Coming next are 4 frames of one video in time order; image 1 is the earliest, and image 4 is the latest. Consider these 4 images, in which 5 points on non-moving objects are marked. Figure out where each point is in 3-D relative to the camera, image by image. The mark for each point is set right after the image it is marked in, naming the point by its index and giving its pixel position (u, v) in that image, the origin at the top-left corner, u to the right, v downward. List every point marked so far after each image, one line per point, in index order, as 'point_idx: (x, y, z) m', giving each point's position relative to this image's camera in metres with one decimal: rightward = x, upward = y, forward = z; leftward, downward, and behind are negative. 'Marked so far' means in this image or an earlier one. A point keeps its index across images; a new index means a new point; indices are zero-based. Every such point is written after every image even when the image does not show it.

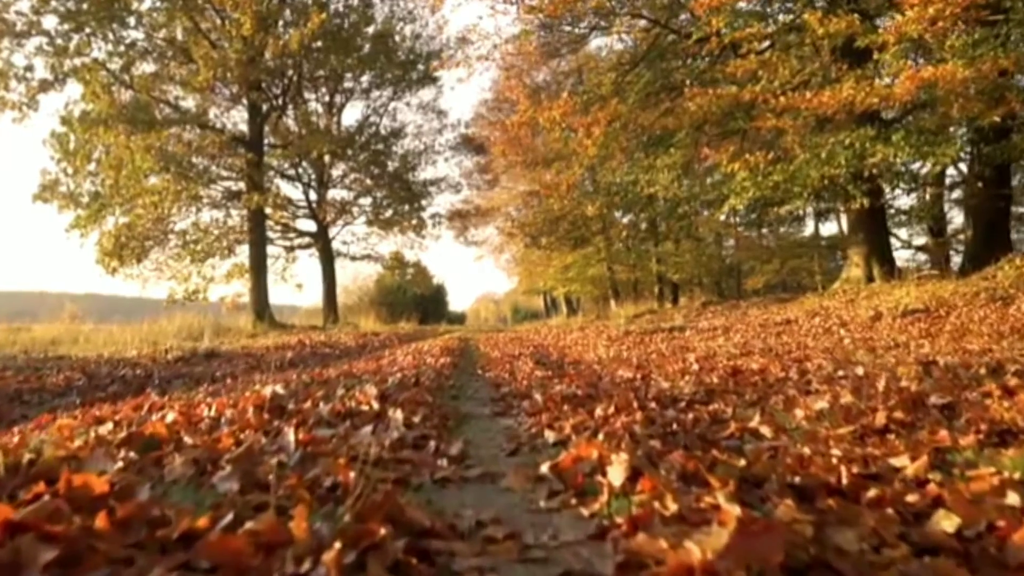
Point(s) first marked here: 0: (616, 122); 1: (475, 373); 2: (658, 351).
0: (+1.6, +2.5, +13.7) m
1: (-0.3, -0.7, +7.4) m
2: (+1.5, -0.7, +9.4) m
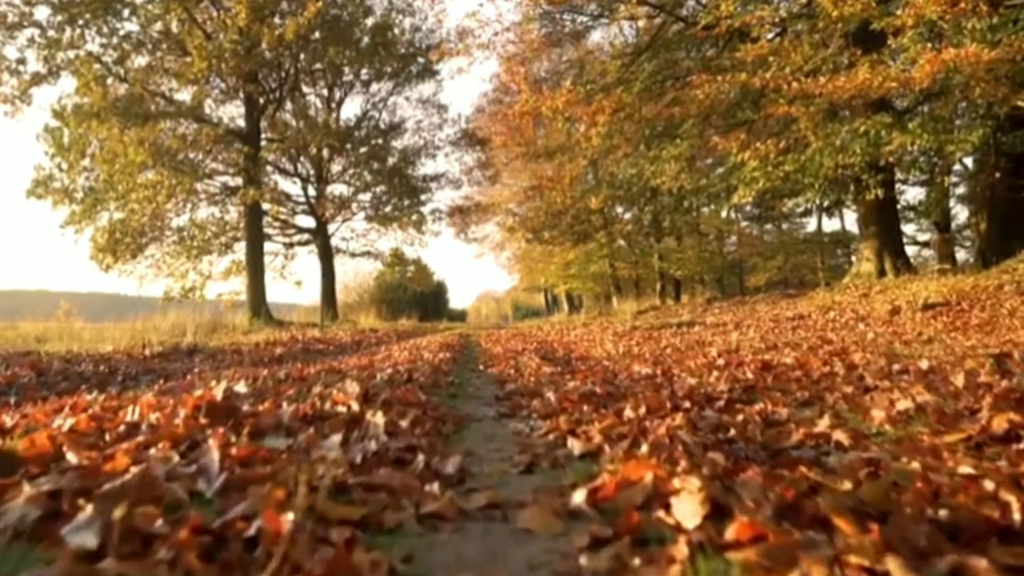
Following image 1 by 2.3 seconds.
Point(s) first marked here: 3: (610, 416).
0: (+1.6, +2.6, +13.0) m
1: (-0.3, -0.6, +6.8) m
2: (+1.6, -0.6, +8.7) m
3: (+0.3, -0.4, +2.8) m
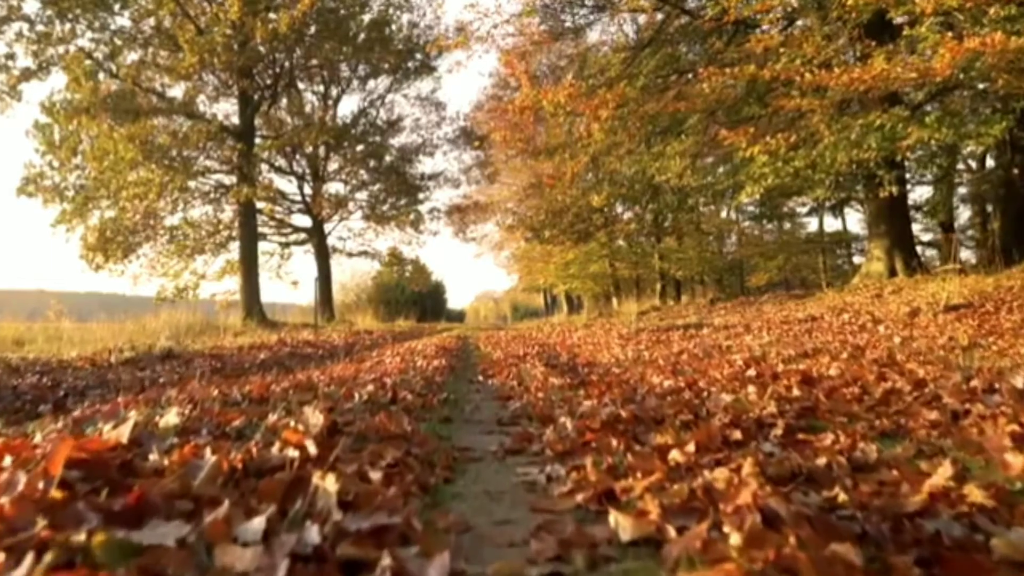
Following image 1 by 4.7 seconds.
0: (+1.6, +2.6, +12.4) m
1: (-0.3, -0.6, +6.1) m
2: (+1.6, -0.6, +8.1) m
3: (+0.3, -0.4, +2.1) m
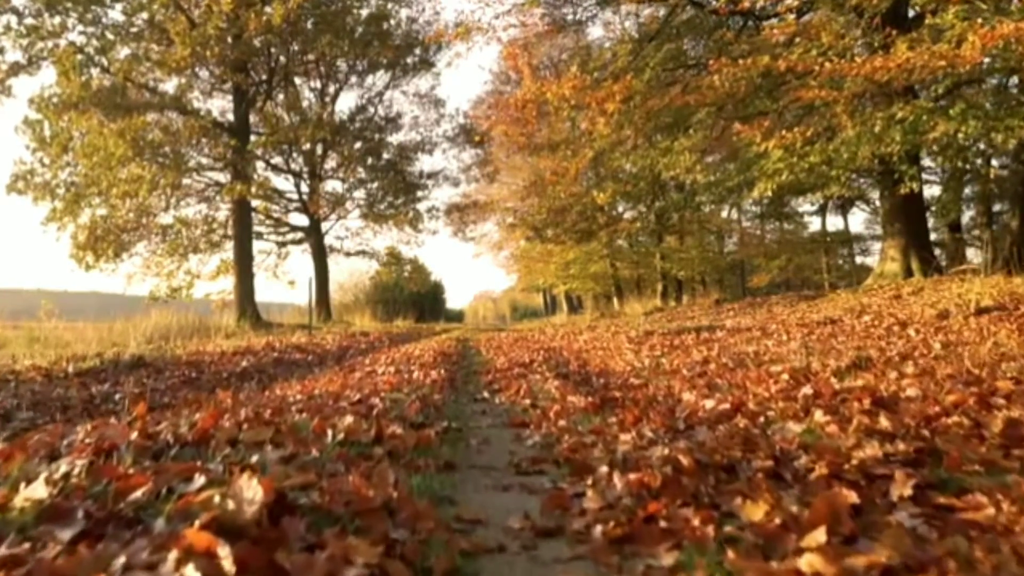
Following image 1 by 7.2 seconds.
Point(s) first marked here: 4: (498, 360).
0: (+1.7, +2.5, +11.6) m
1: (-0.2, -0.6, +5.4) m
2: (+1.6, -0.6, +7.3) m
3: (+0.4, -0.4, +1.3) m
4: (-0.1, -0.7, +9.1) m
